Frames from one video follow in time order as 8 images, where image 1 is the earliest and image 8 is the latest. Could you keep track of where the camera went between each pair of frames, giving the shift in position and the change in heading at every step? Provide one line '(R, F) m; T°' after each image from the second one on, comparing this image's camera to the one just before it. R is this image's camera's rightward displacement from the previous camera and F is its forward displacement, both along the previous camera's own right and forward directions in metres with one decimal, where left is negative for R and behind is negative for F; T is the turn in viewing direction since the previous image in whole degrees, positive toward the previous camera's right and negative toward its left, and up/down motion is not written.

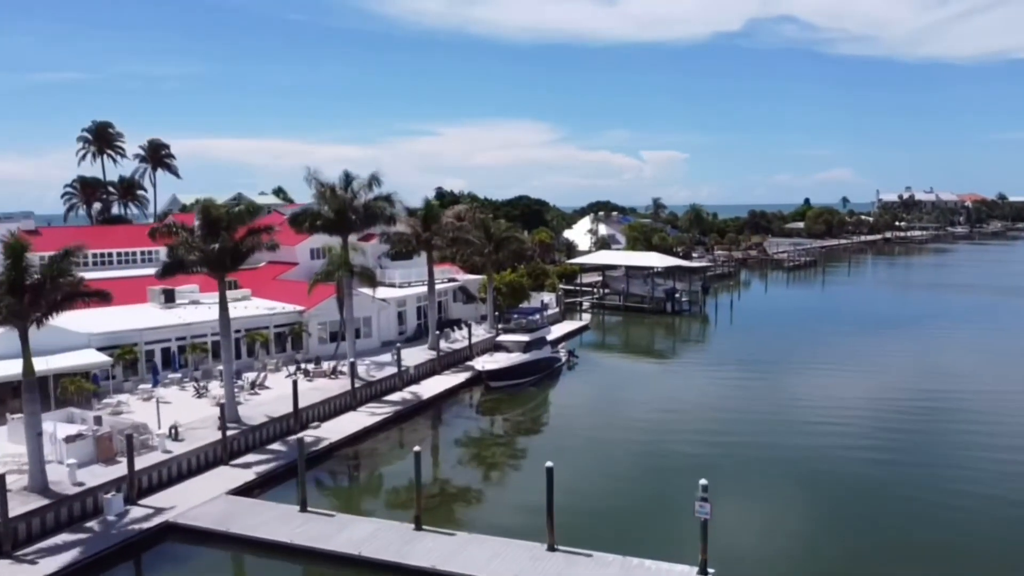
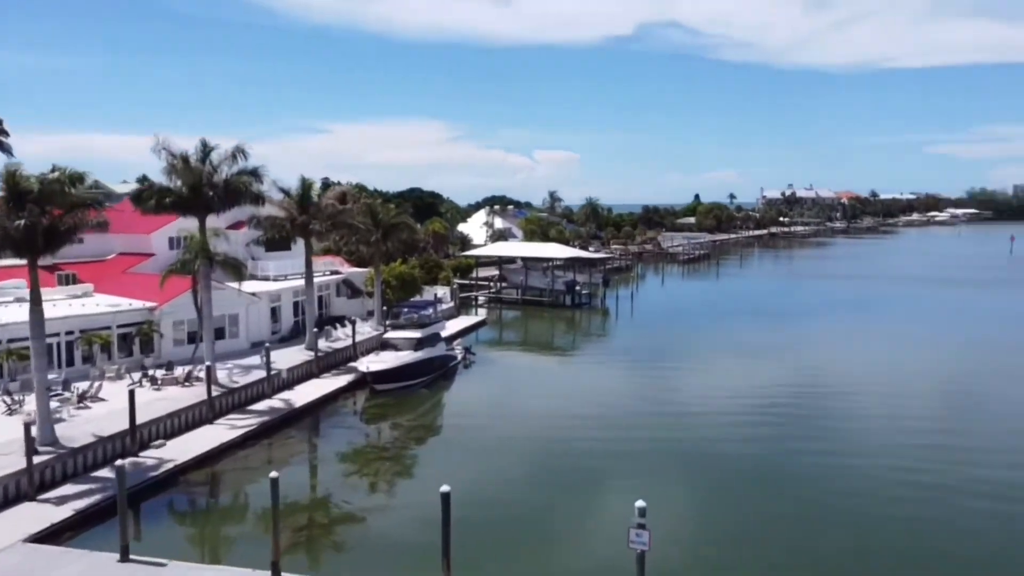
(+0.2, +3.4) m; +8°
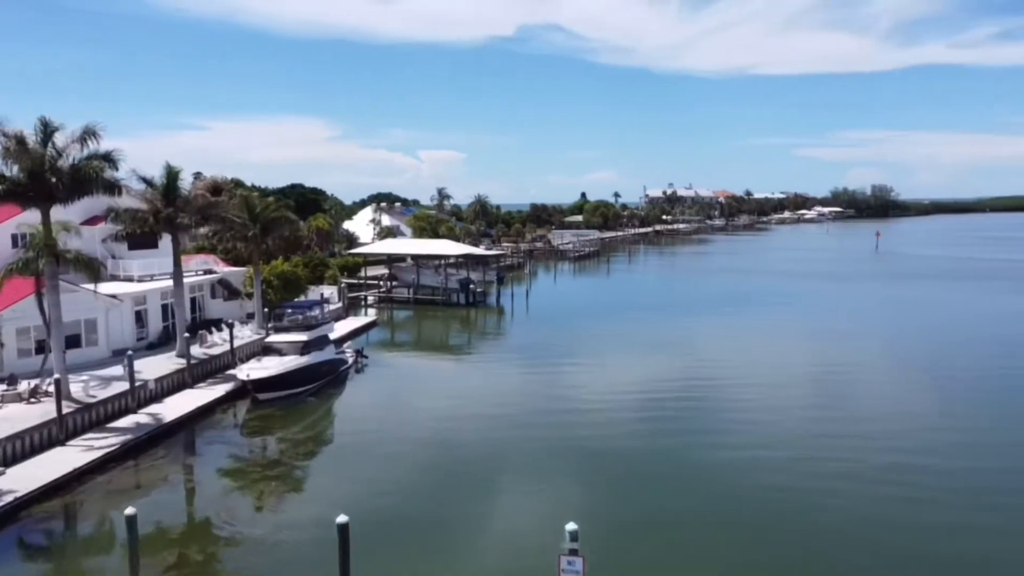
(-0.3, +1.6) m; +8°
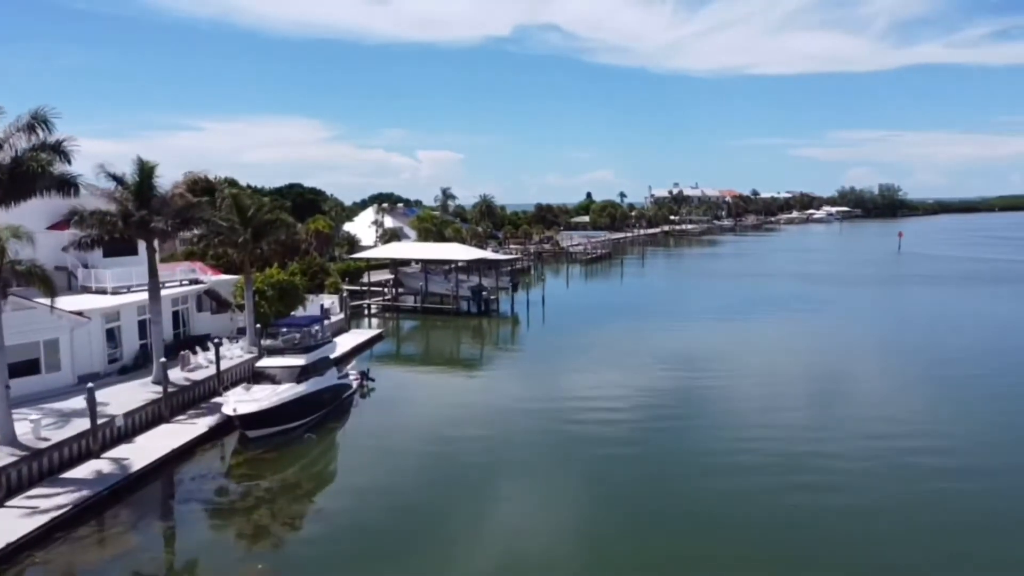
(-1.0, +3.9) m; 0°
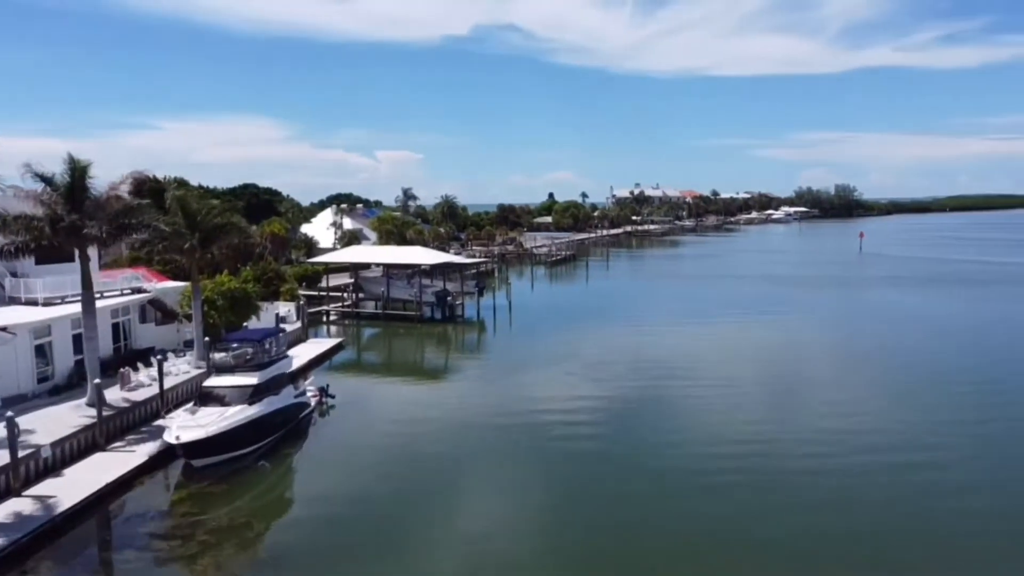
(-0.3, +1.7) m; +3°
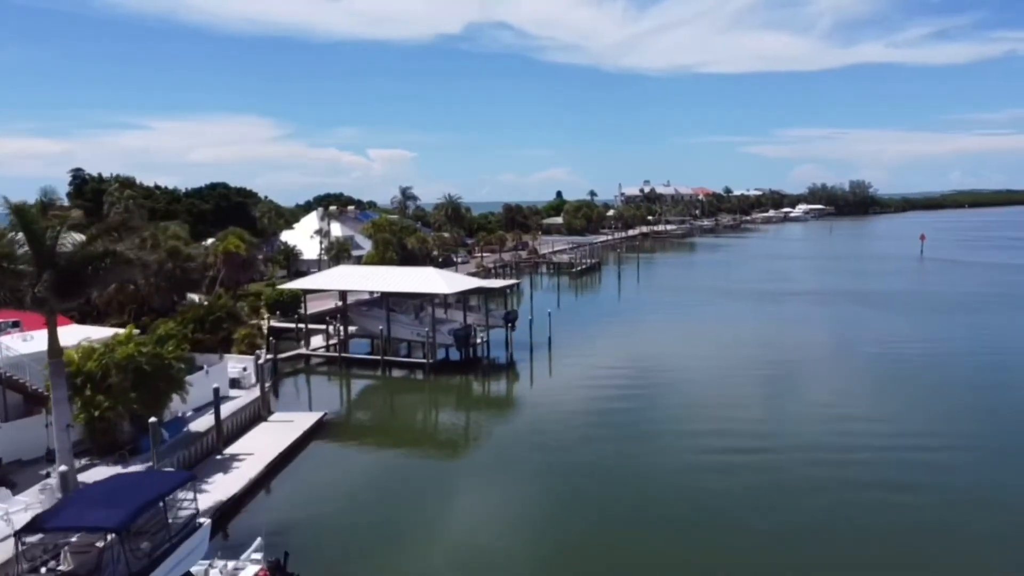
(-2.1, +11.7) m; 0°
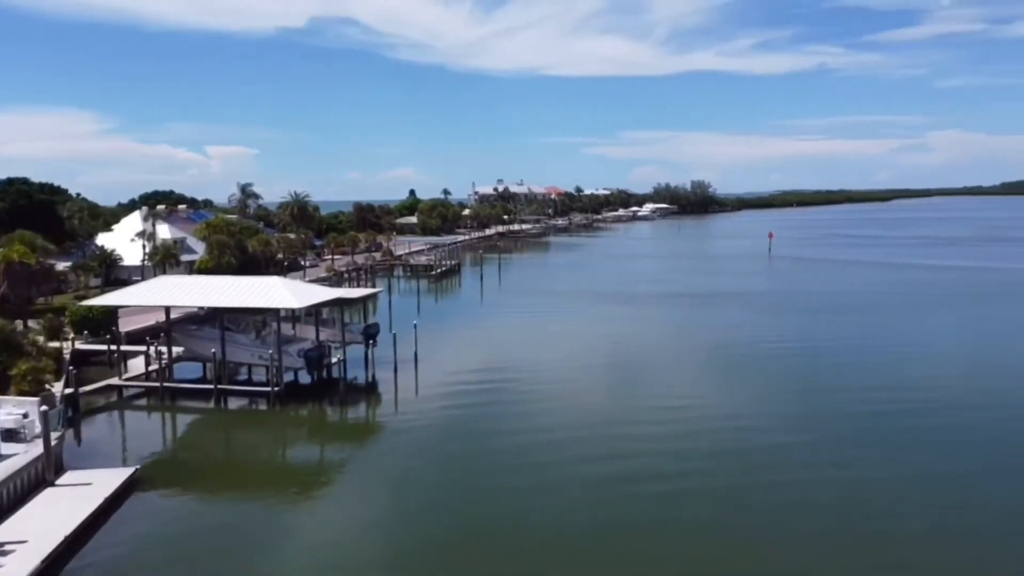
(-0.3, +3.8) m; +11°
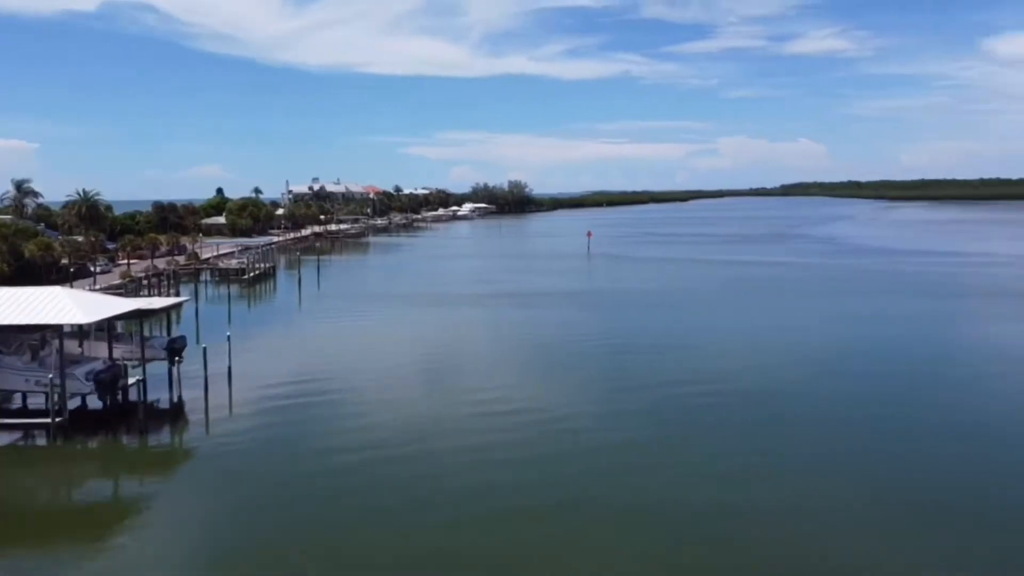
(-0.2, +1.4) m; +13°
